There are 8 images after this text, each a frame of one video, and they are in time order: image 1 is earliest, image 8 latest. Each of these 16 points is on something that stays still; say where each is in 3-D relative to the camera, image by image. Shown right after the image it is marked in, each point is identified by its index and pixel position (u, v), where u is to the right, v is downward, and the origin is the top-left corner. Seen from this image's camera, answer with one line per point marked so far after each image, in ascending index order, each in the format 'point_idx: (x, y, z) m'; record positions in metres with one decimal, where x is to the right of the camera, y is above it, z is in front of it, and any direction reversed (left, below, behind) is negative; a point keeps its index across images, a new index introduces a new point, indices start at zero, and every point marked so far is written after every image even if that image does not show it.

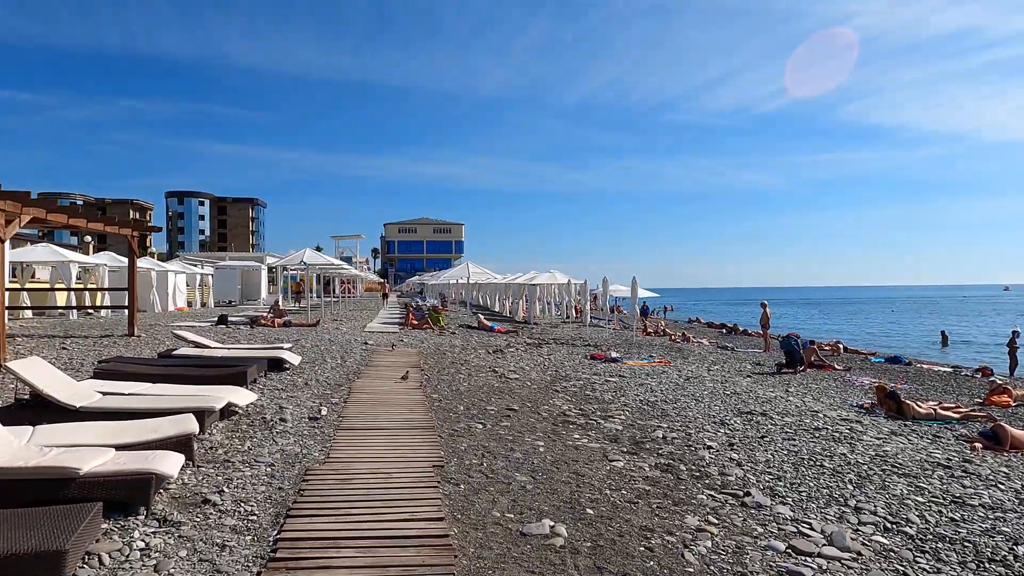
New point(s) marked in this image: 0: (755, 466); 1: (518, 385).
0: (+2.4, -1.8, +6.5) m
1: (+0.1, -1.6, +11.2) m
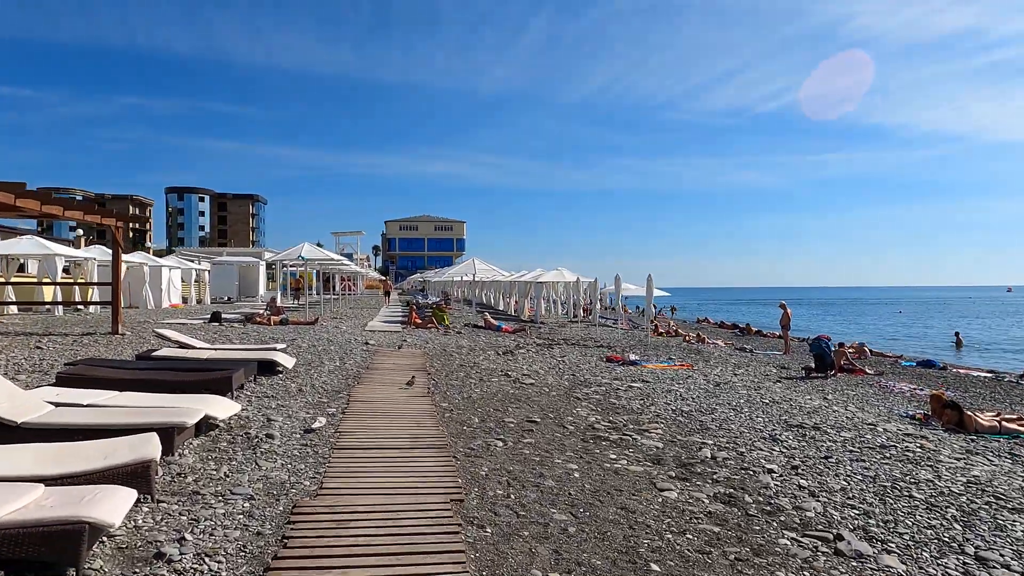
0: (+2.6, -1.7, +5.5) m
1: (+0.4, -1.6, +10.1) m
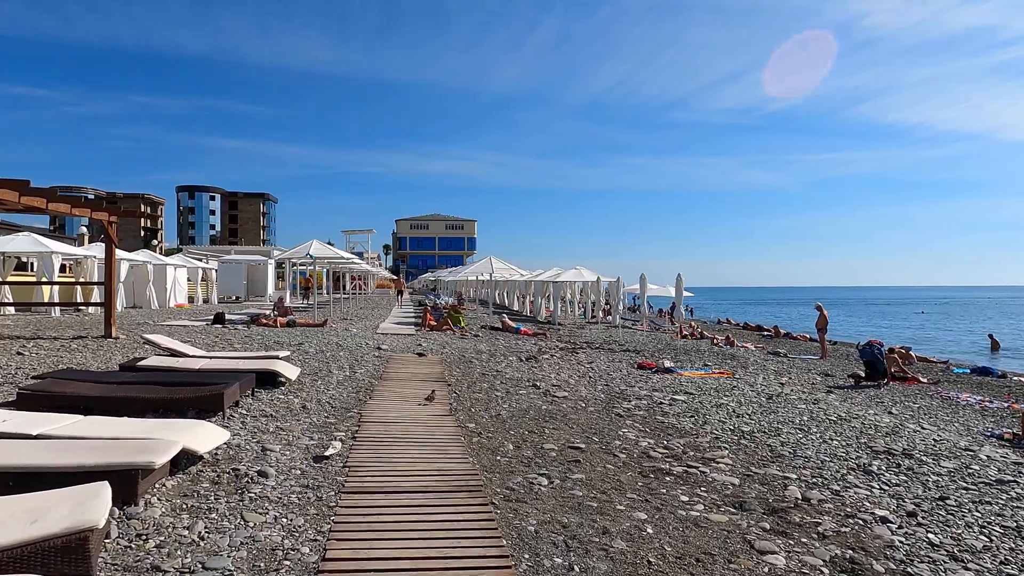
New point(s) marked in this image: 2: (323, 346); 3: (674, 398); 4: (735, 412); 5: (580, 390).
0: (+3.0, -1.8, +4.2) m
1: (+0.8, -1.6, +8.9) m
2: (-3.9, -1.2, +13.7) m
3: (+2.5, -1.7, +10.4) m
4: (+3.1, -1.7, +9.3) m
5: (+1.1, -1.6, +10.5) m
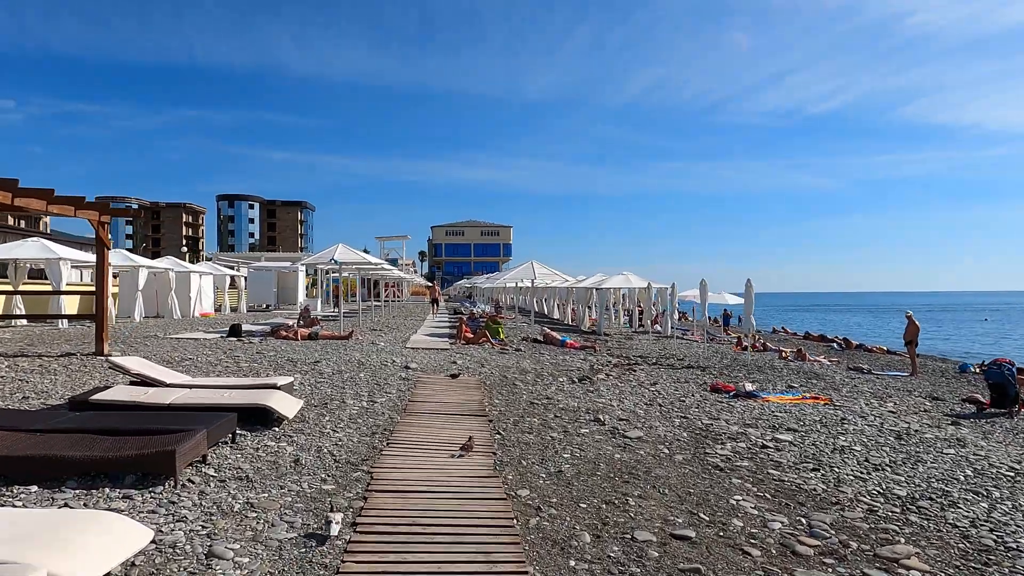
0: (+3.4, -1.8, +2.0) m
1: (+1.4, -1.7, +6.8) m
2: (-3.0, -1.4, +11.8) m
3: (+3.2, -1.8, +8.1) m
4: (+3.8, -1.8, +7.0) m
5: (+1.8, -1.7, +8.4) m
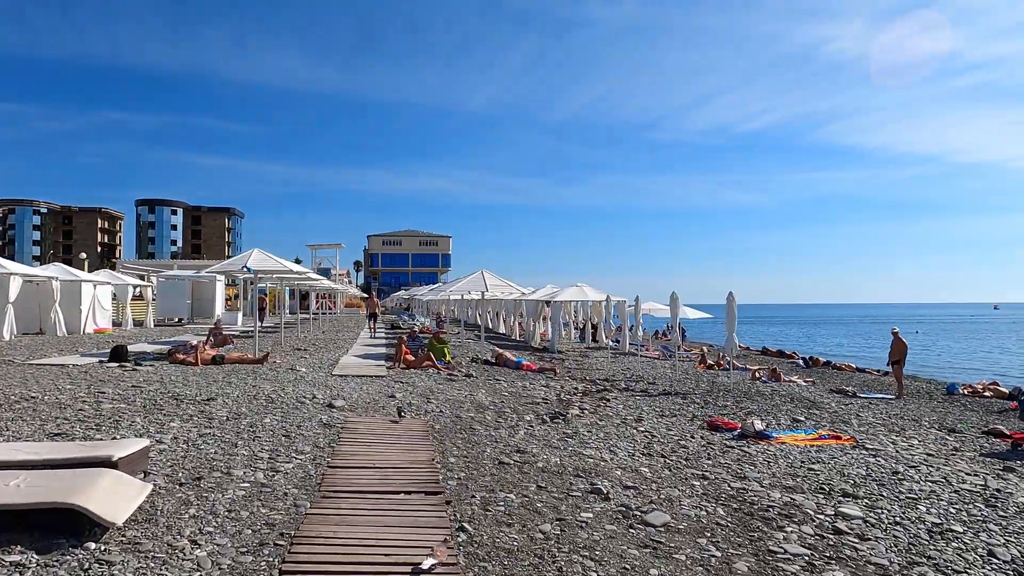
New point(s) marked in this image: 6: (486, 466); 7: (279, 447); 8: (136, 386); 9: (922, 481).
0: (+3.6, -1.9, -0.2) m
1: (+1.2, -1.8, +4.4) m
2: (-3.6, -1.6, +9.0) m
3: (+2.9, -2.0, +5.9) m
4: (+3.6, -2.0, +4.9) m
5: (+1.5, -1.9, +6.0) m
6: (-0.3, -1.8, +6.6) m
7: (-2.4, -1.6, +6.8) m
8: (-5.8, -1.5, +10.3) m
9: (+4.5, -2.1, +7.3) m
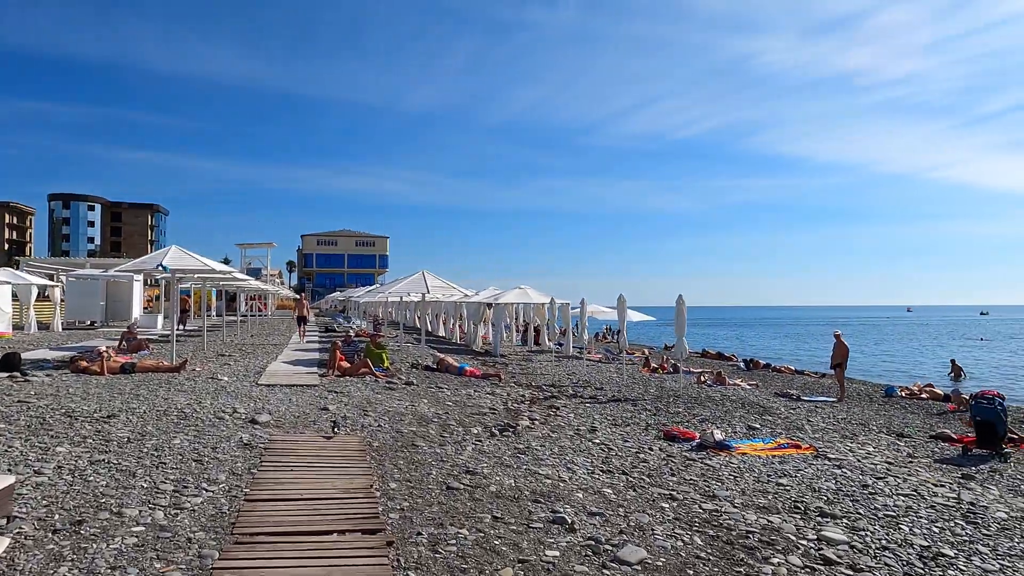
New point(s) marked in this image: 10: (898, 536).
0: (+3.8, -1.9, -0.6) m
1: (+1.0, -1.8, +3.7) m
2: (-4.2, -1.6, +7.8) m
3: (+2.5, -2.0, +5.4) m
4: (+3.3, -2.0, +4.4) m
5: (+1.1, -1.9, +5.4) m
6: (-0.7, -1.8, +5.8) m
7: (-2.8, -1.6, +5.8) m
8: (-6.6, -1.5, +9.0) m
9: (+4.0, -2.1, +6.9) m
10: (+3.2, -2.0, +5.5) m
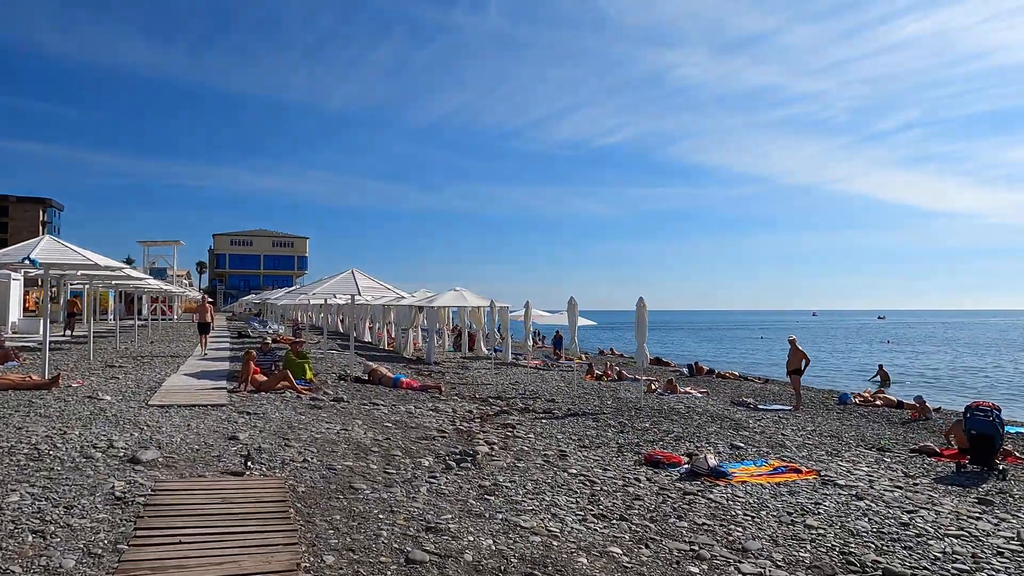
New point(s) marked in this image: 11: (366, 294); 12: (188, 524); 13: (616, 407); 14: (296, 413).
0: (+4.5, -1.8, -1.7) m
1: (+1.2, -1.8, +2.3) m
2: (-4.5, -1.5, +5.7) m
3: (+2.5, -2.0, +4.1) m
4: (+3.3, -2.0, +3.2) m
5: (+1.0, -1.9, +3.9) m
6: (-0.8, -1.7, +4.1) m
7: (-2.9, -1.6, +3.8) m
8: (-7.0, -1.5, +6.6) m
9: (+3.7, -2.1, +5.8) m
10: (+3.1, -2.0, +4.3) m
11: (-4.5, -0.2, +19.2) m
12: (-2.3, -1.6, +4.7) m
13: (+2.1, -2.3, +13.2) m
14: (-3.0, -1.7, +9.2) m
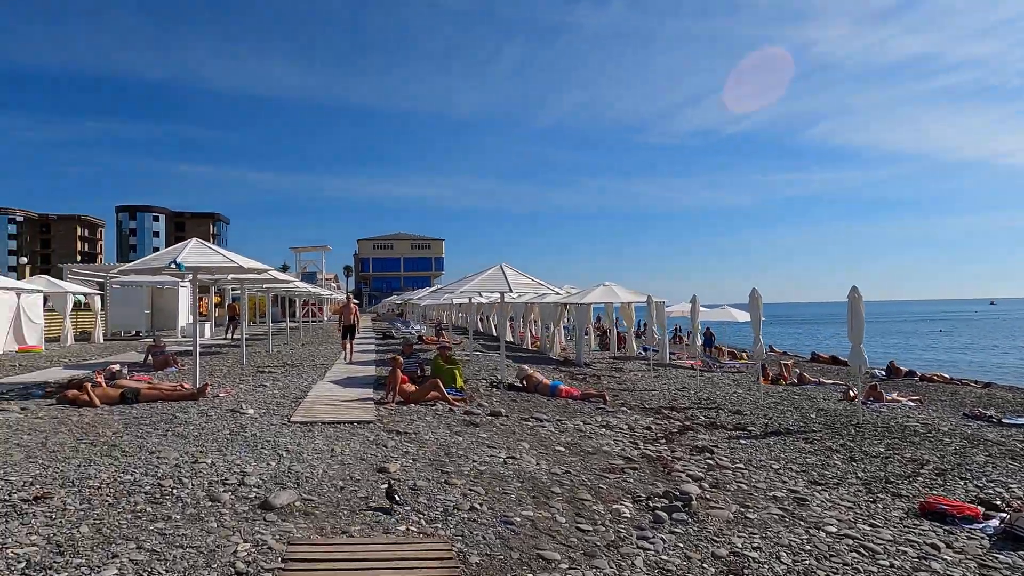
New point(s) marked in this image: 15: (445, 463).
0: (+4.5, -1.7, -4.4) m
1: (+2.0, -1.7, +0.2) m
2: (-2.9, -1.5, +4.7) m
3: (+3.7, -1.9, +1.7) m
4: (+4.3, -1.8, +0.7) m
5: (+2.2, -1.8, +1.8) m
6: (+0.5, -1.7, +2.4) m
7: (-1.6, -1.6, +2.5) m
8: (-5.1, -1.5, +6.0) m
9: (+5.2, -2.0, +3.1) m
10: (+4.3, -1.9, +1.8) m
11: (-0.3, -0.1, +17.9) m
12: (-0.9, -1.6, +3.2) m
13: (+5.1, -2.2, +10.7) m
14: (-0.7, -1.7, +7.8) m
15: (-0.6, -1.7, +6.4) m
